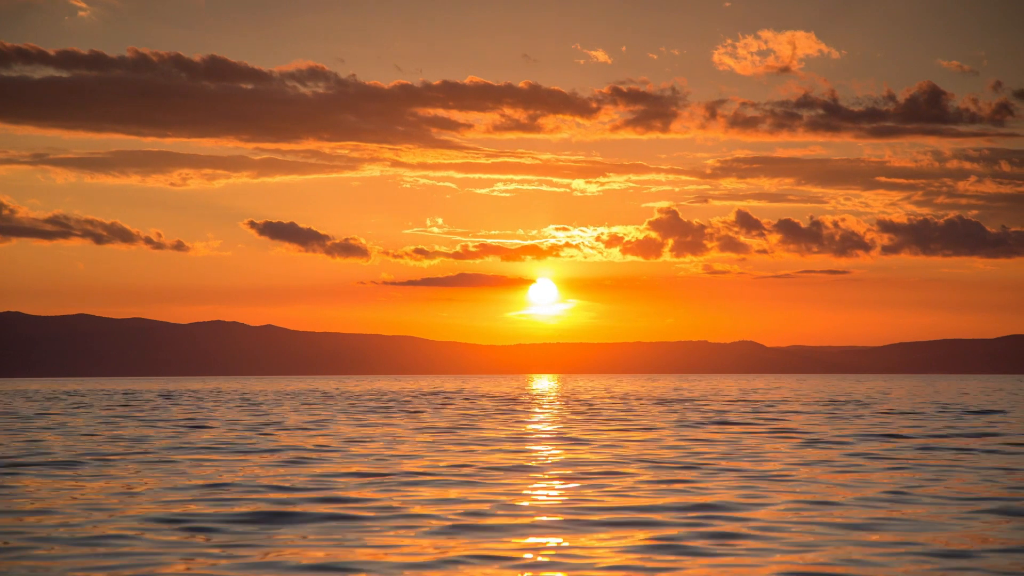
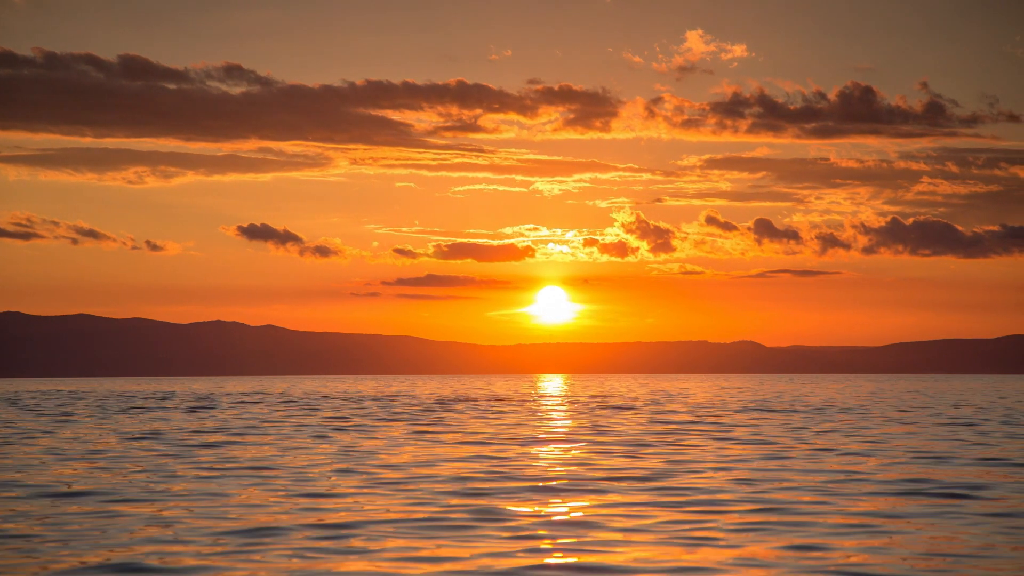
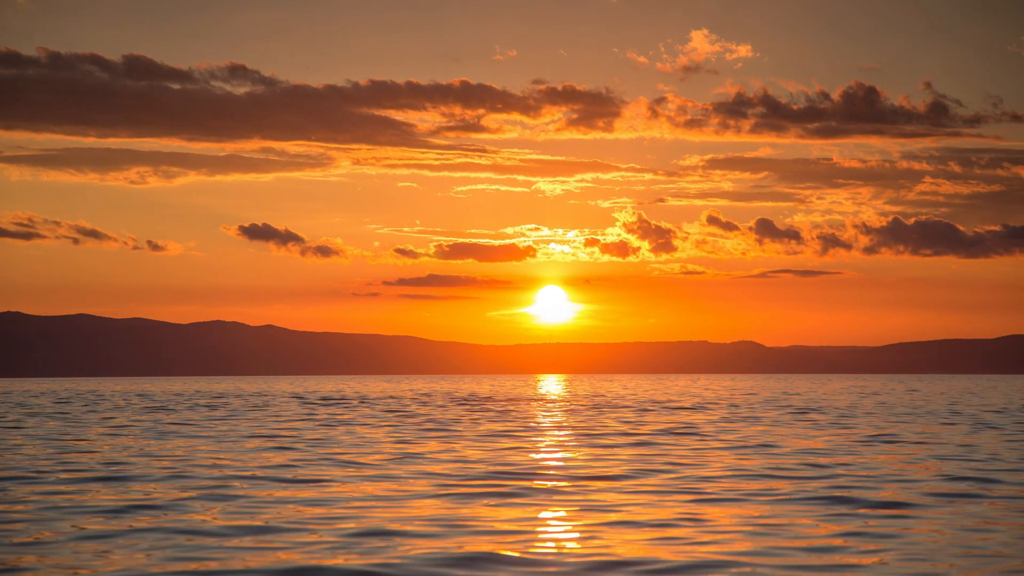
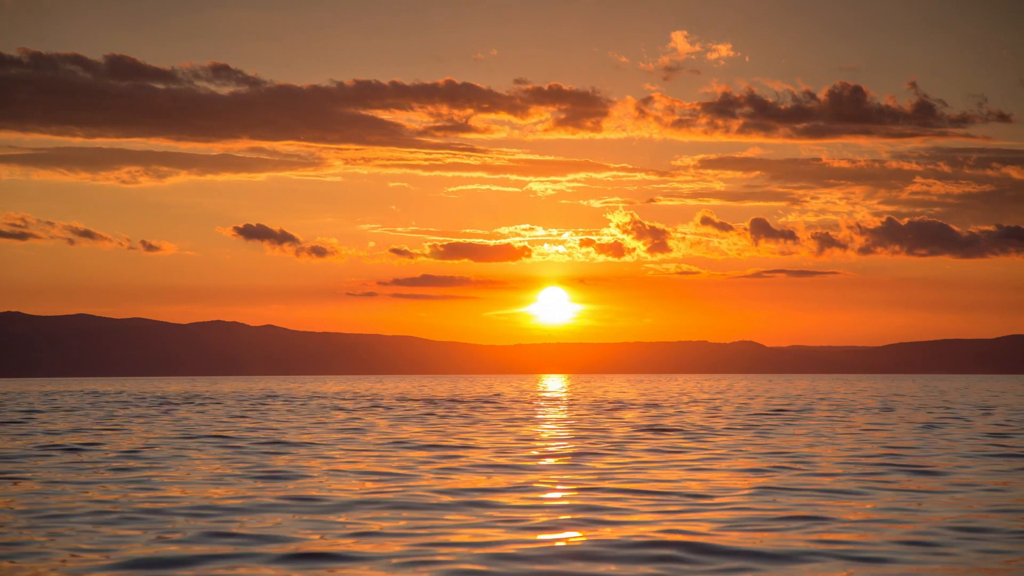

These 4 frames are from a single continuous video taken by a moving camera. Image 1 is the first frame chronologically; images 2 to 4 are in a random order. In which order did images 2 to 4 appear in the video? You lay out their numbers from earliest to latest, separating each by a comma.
3, 2, 4
